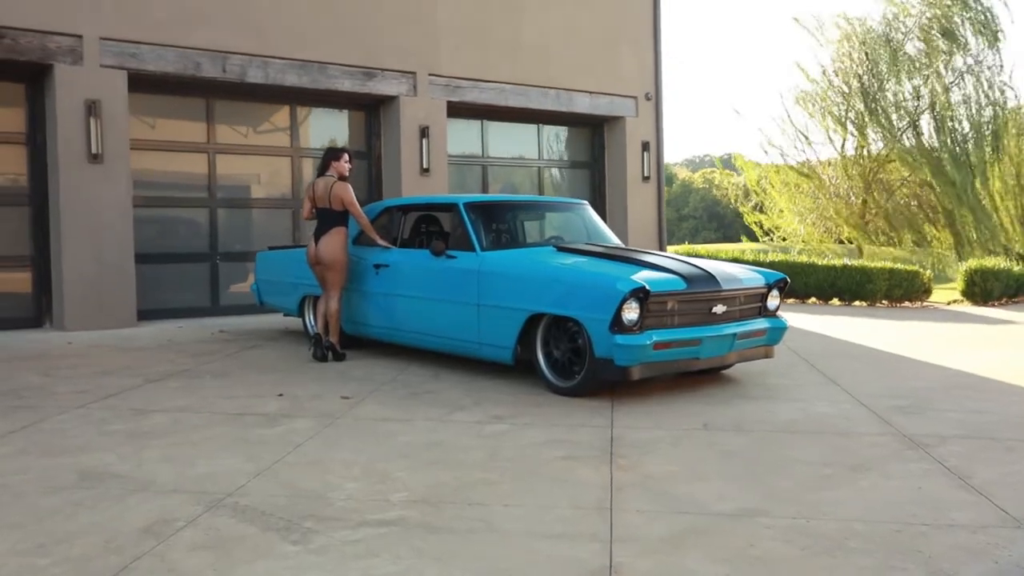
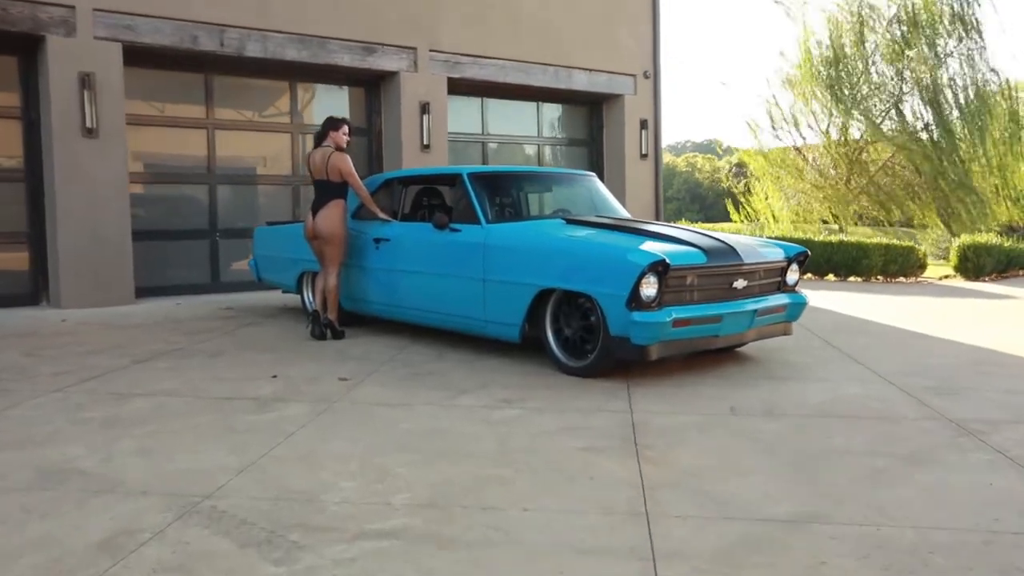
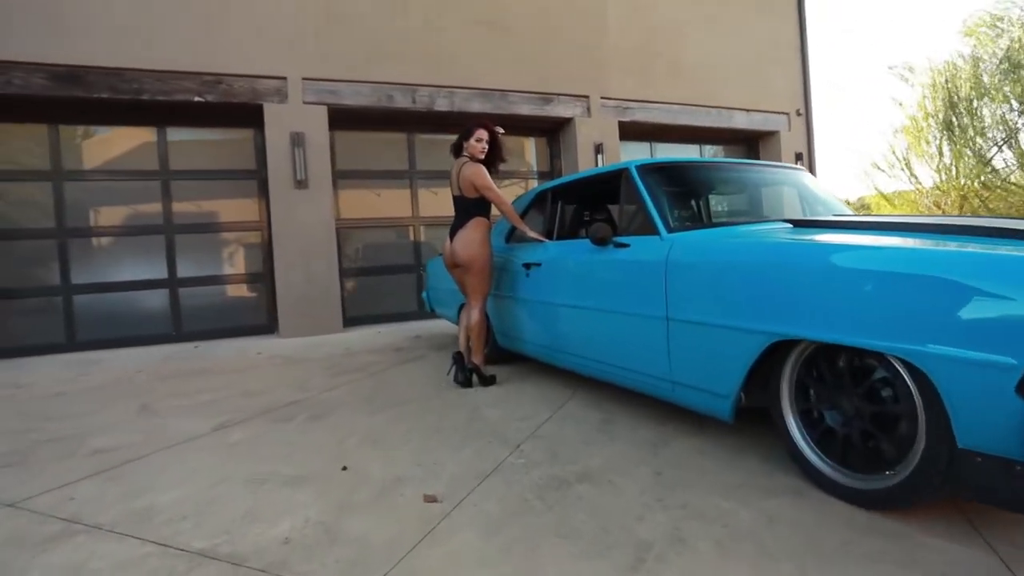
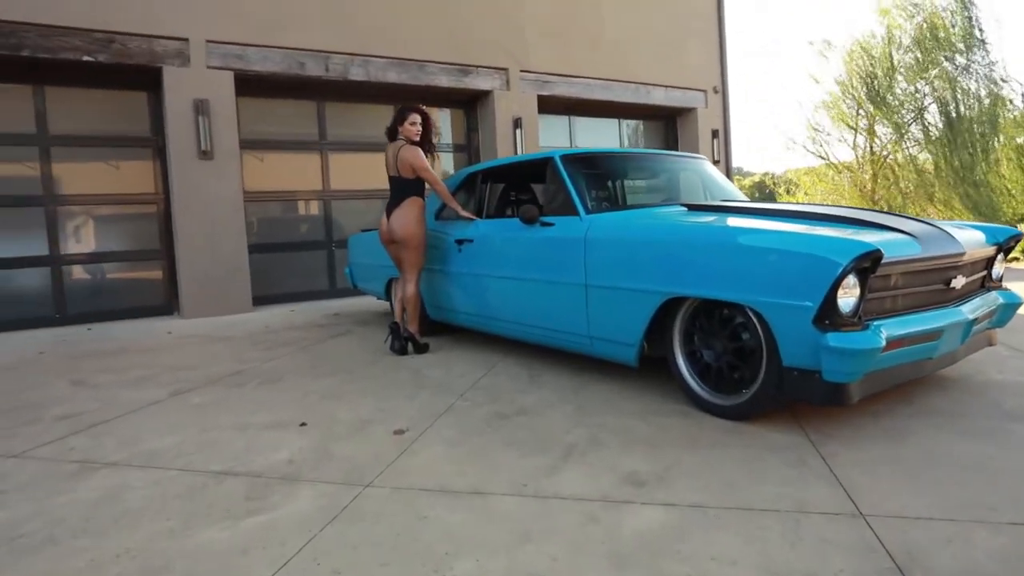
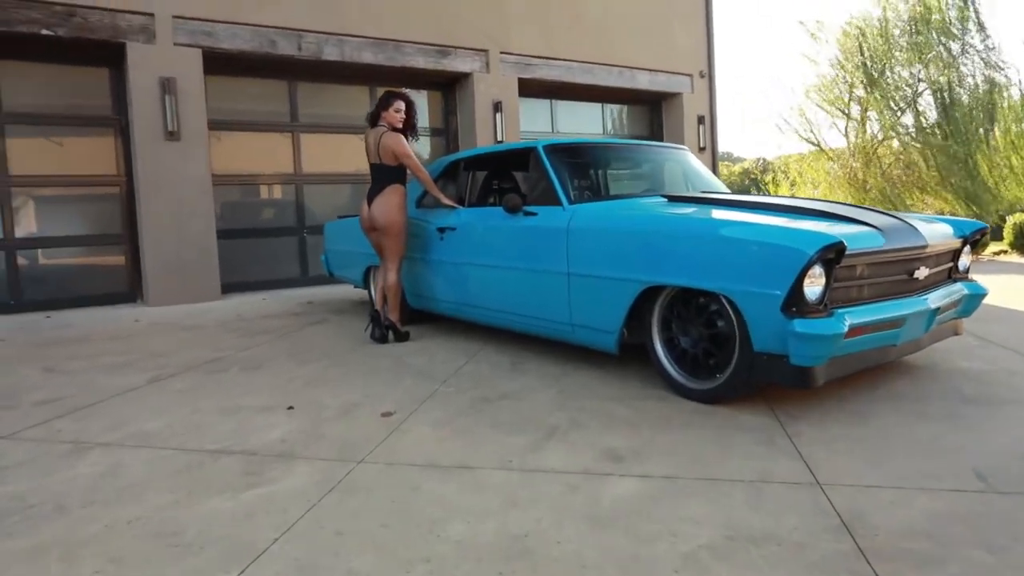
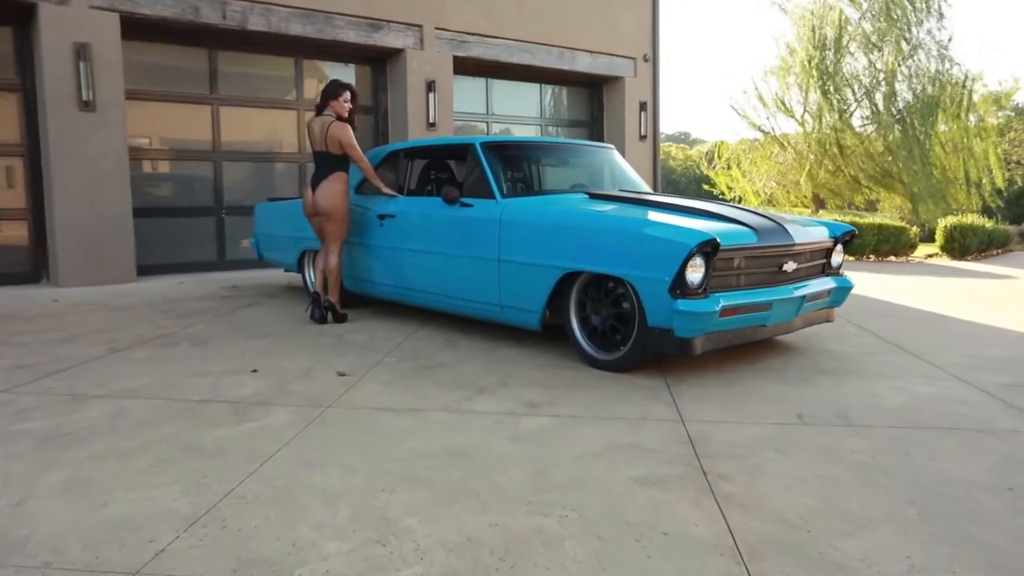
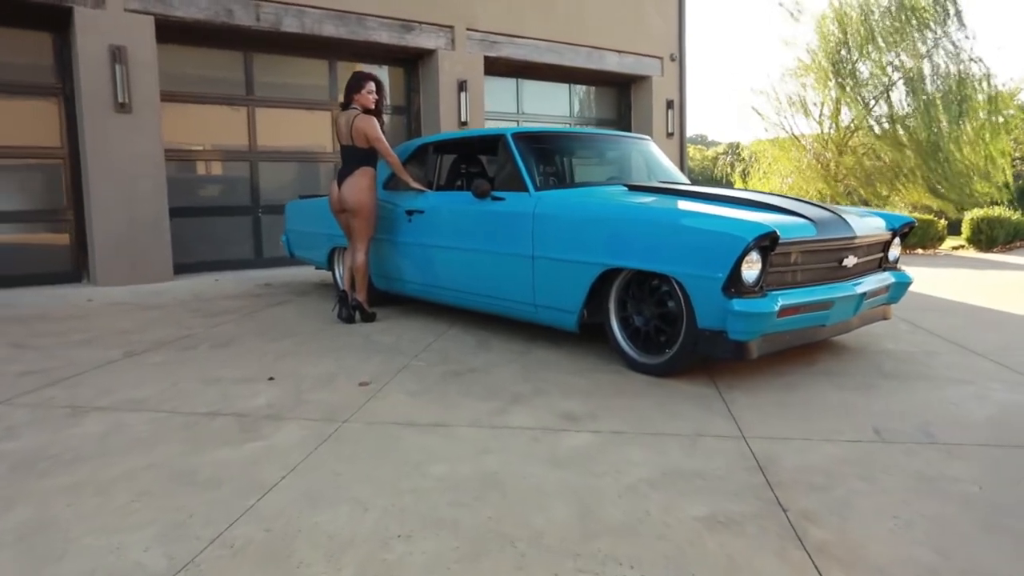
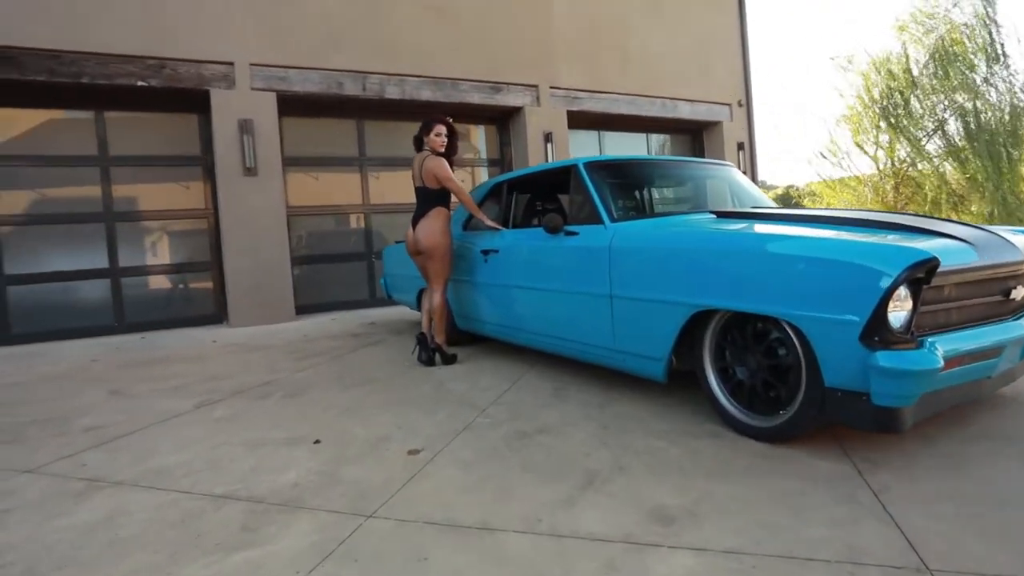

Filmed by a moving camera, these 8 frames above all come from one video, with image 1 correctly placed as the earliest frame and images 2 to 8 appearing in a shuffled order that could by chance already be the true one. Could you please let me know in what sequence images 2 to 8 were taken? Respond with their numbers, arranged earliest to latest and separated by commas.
2, 6, 7, 5, 4, 8, 3
